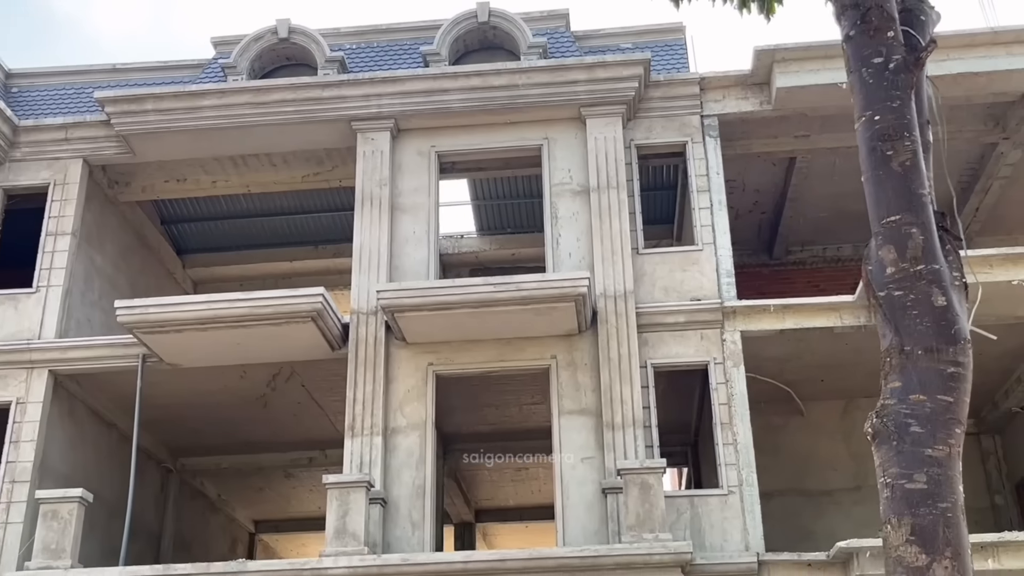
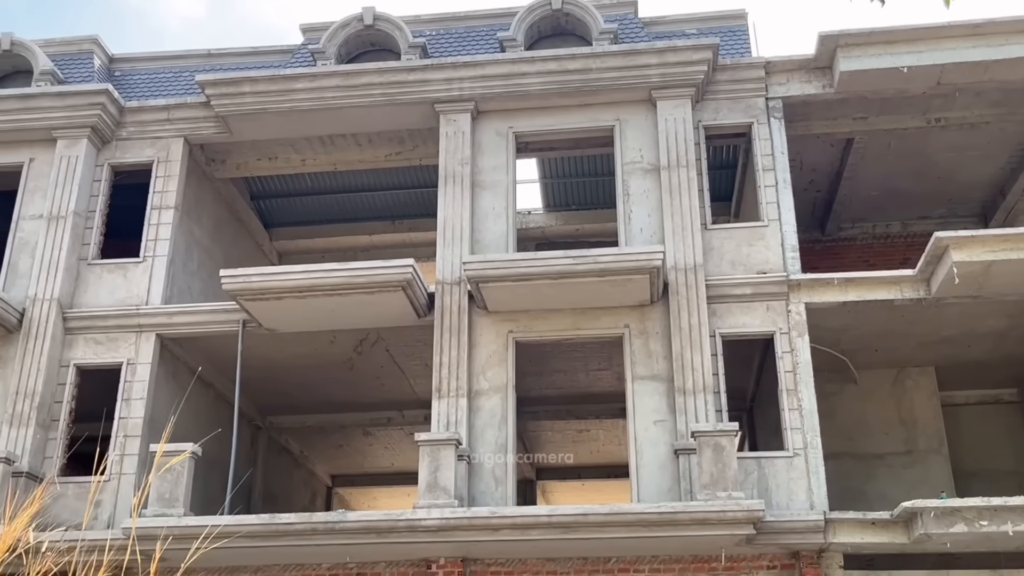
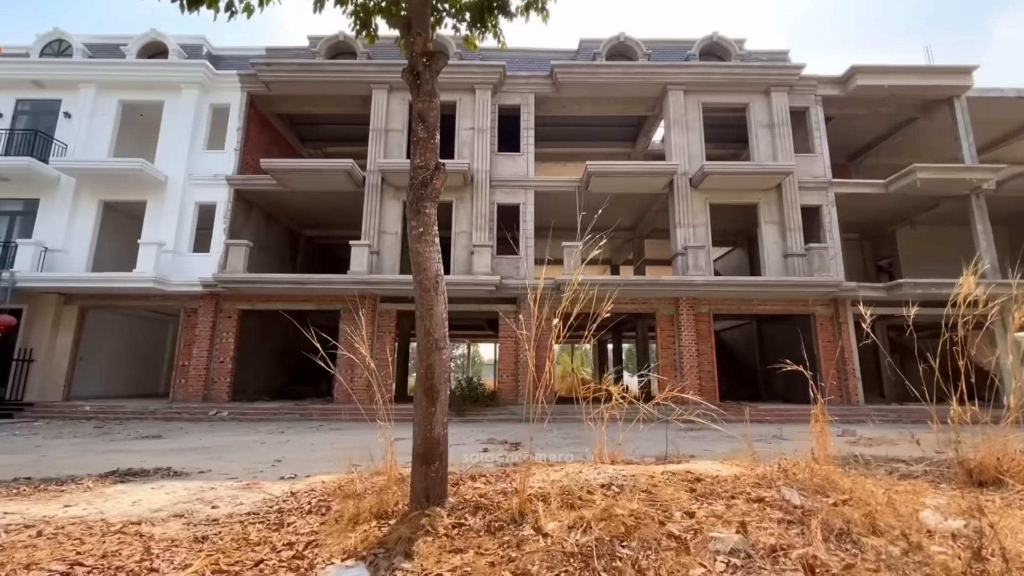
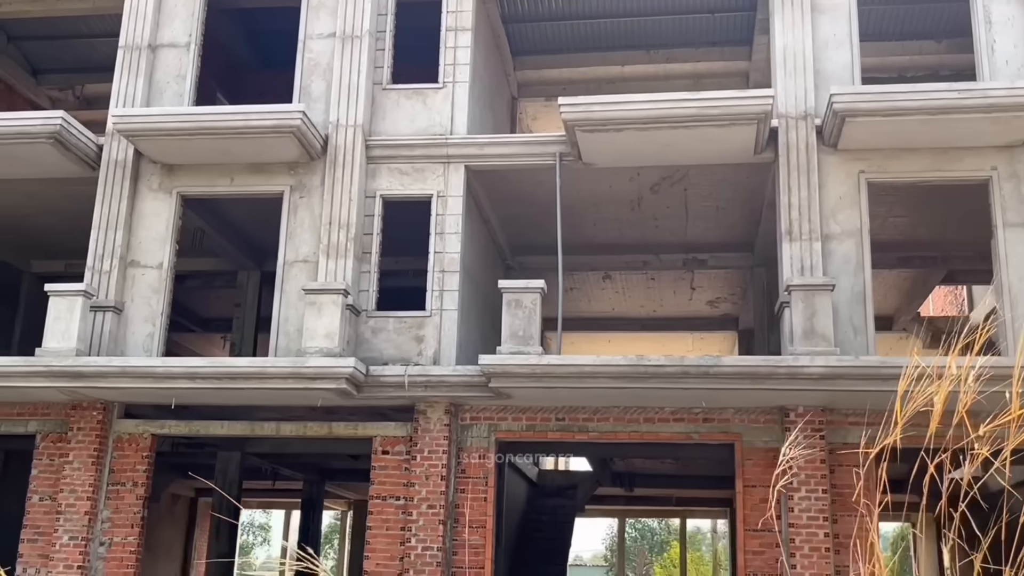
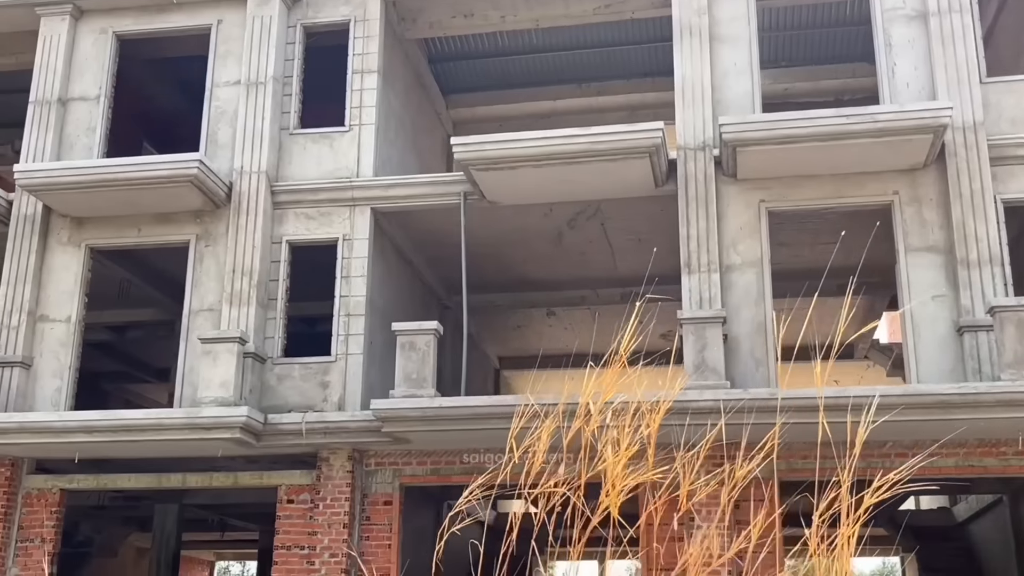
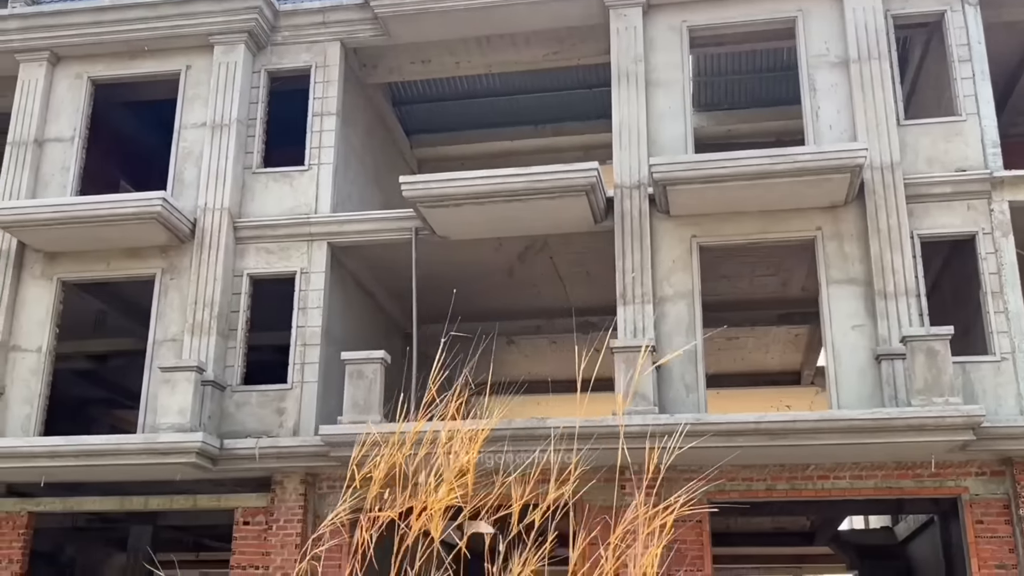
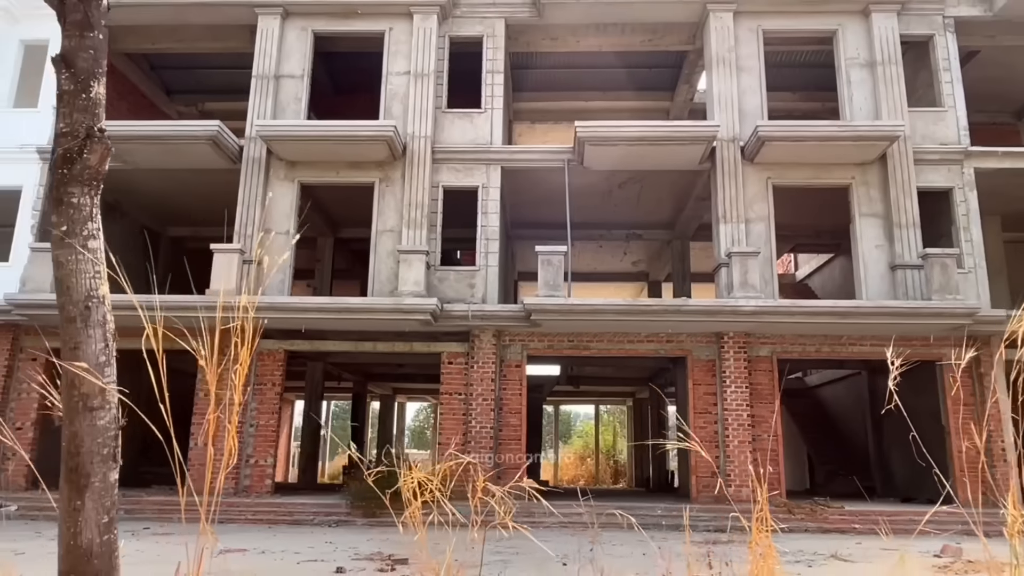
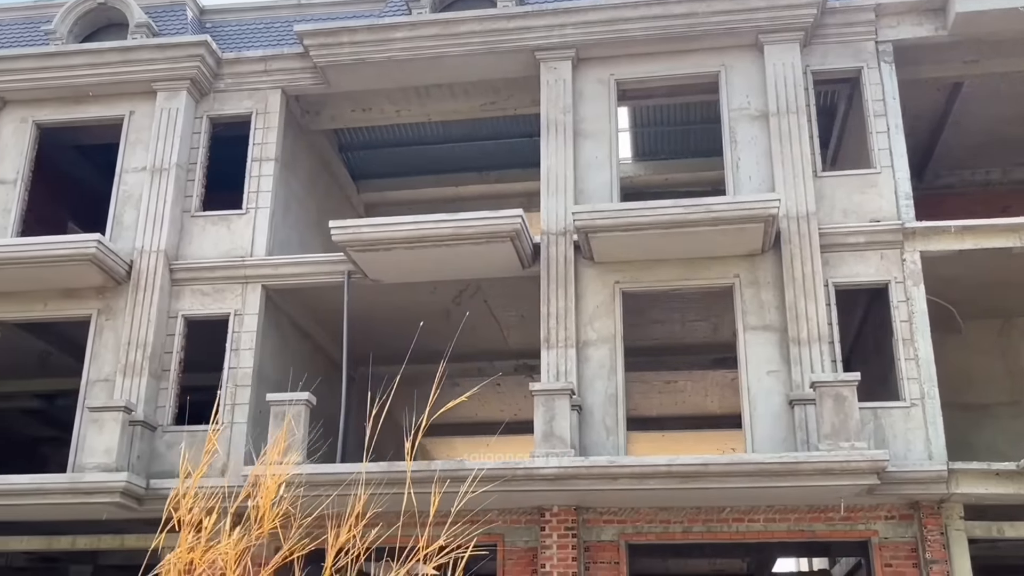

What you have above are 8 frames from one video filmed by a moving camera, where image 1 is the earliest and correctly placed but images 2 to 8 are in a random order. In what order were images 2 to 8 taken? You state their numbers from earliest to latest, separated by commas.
2, 8, 6, 5, 4, 7, 3
